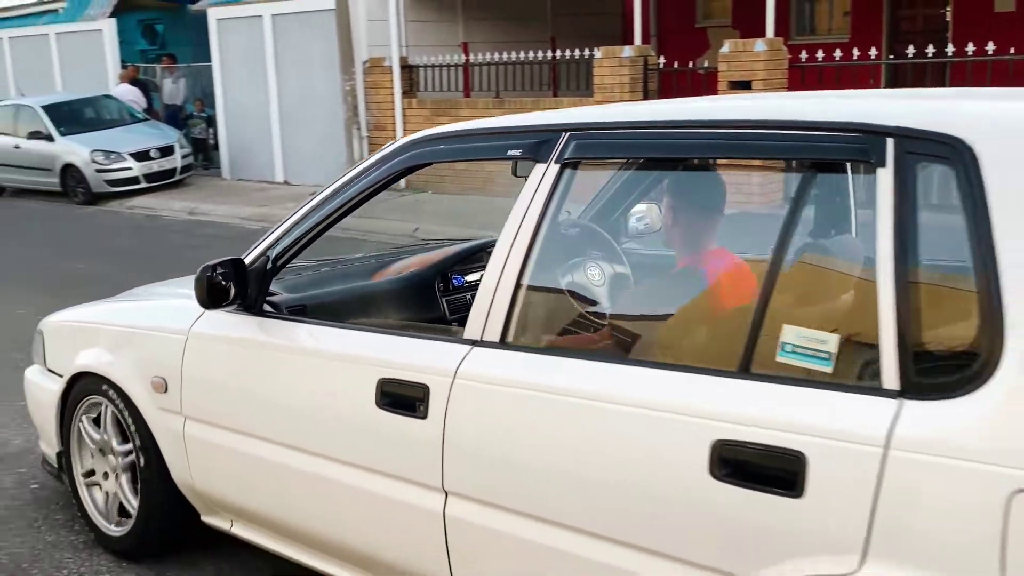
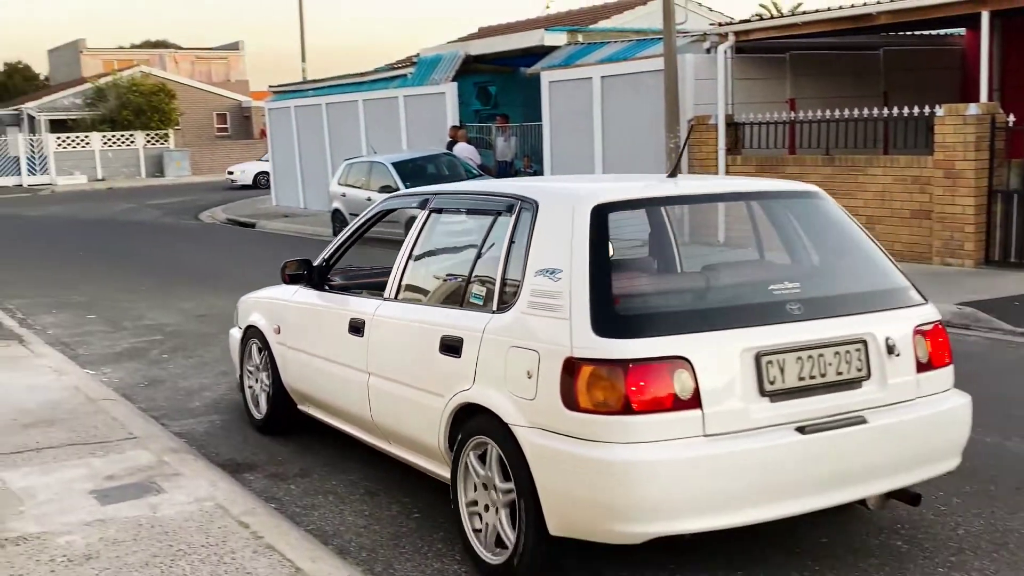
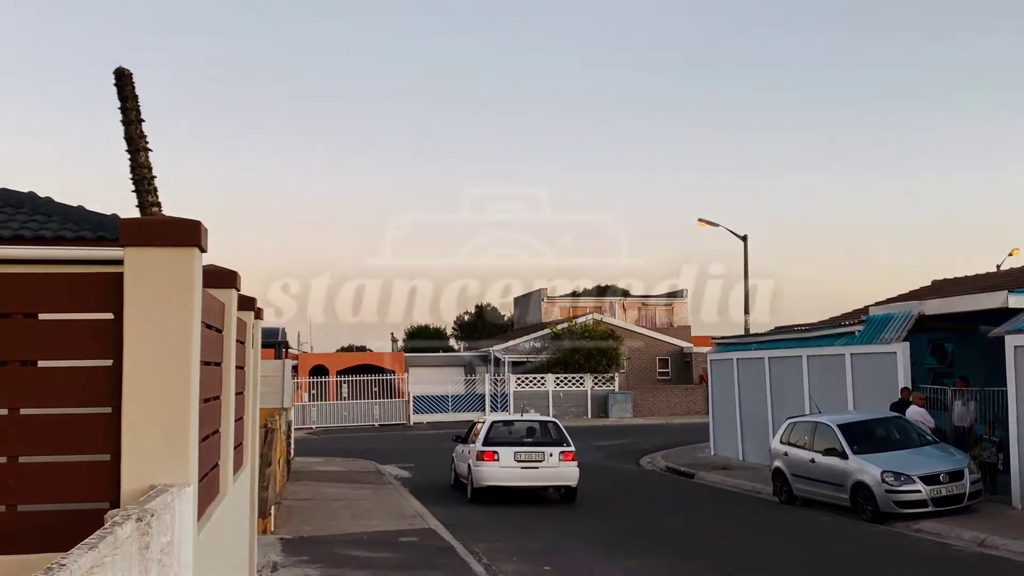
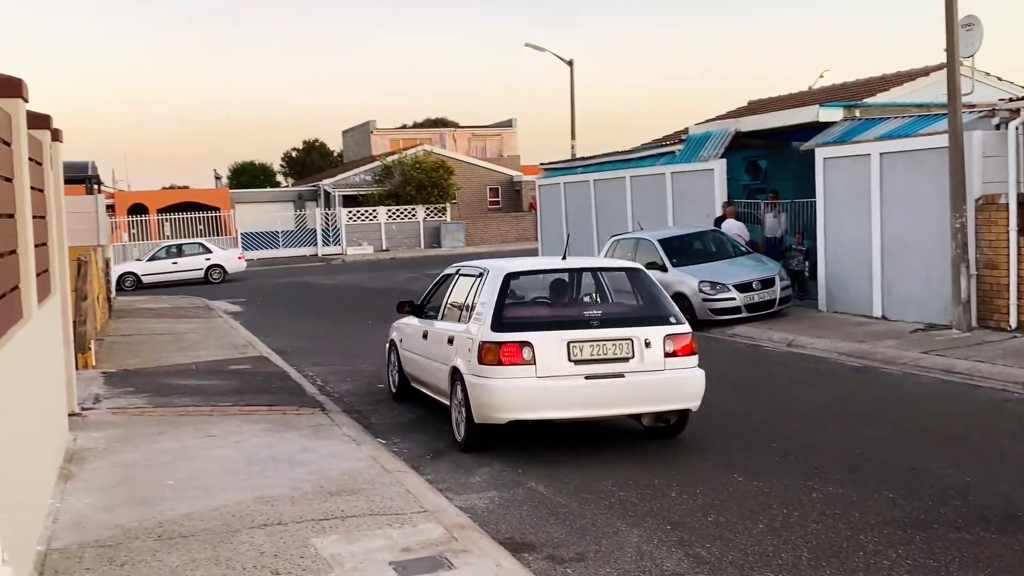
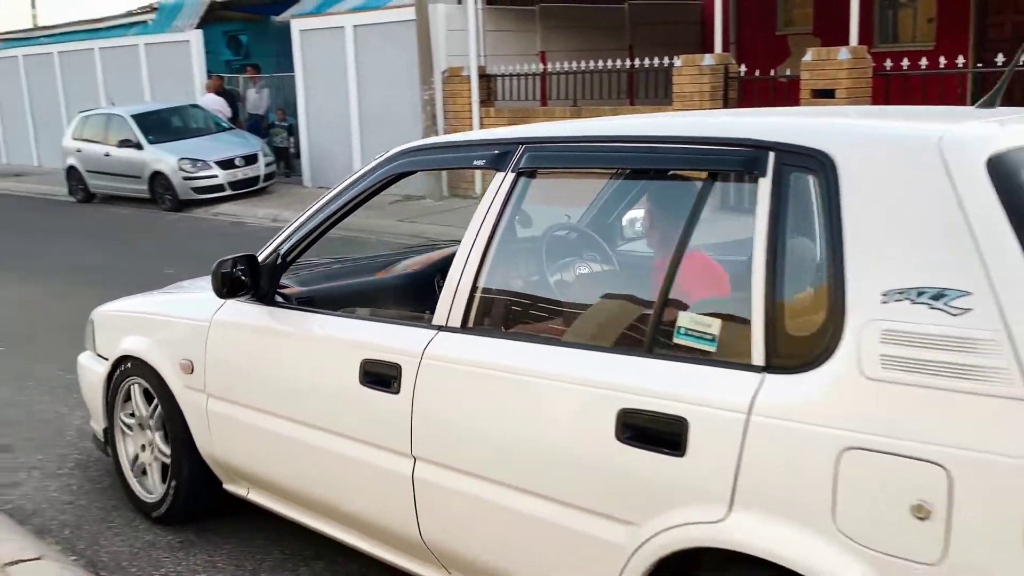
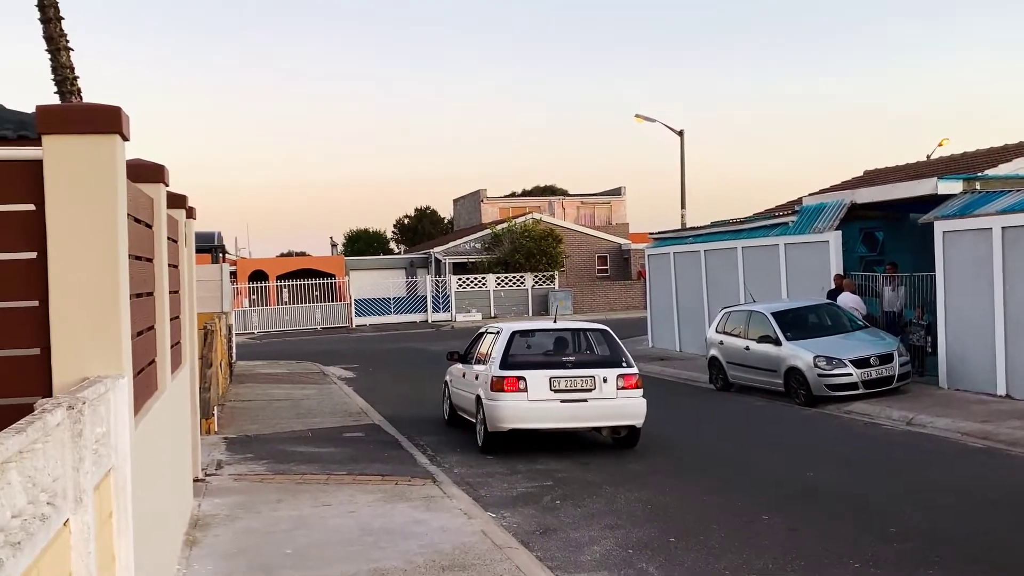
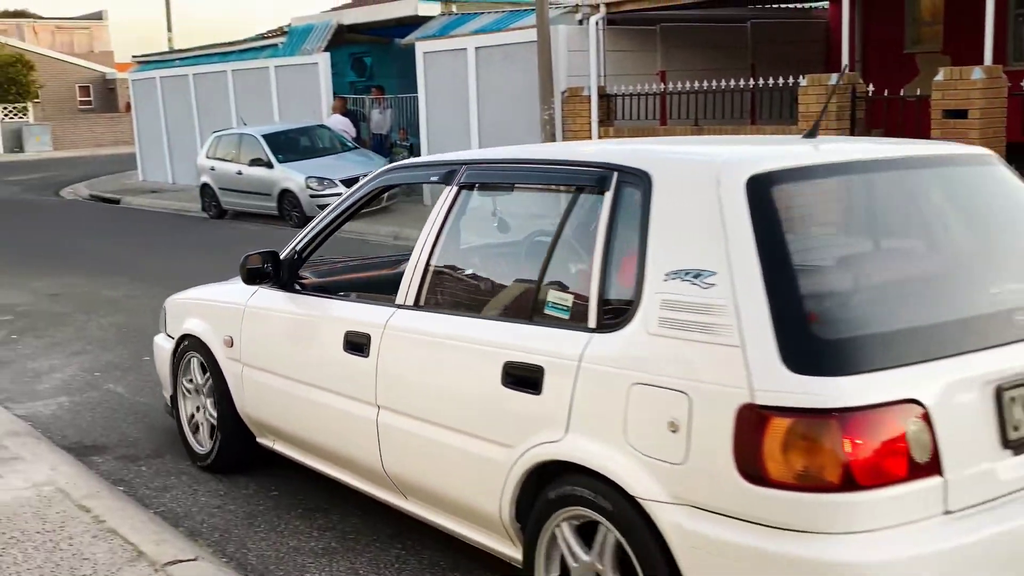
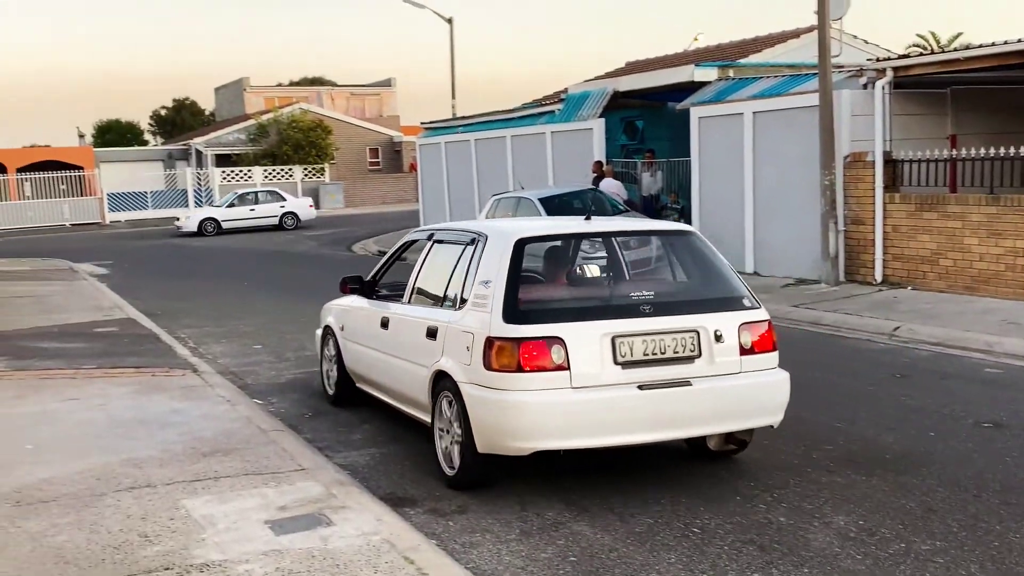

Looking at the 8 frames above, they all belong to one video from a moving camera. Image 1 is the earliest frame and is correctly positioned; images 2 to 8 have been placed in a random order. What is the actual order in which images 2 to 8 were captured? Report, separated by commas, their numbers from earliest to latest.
5, 7, 2, 8, 4, 6, 3
